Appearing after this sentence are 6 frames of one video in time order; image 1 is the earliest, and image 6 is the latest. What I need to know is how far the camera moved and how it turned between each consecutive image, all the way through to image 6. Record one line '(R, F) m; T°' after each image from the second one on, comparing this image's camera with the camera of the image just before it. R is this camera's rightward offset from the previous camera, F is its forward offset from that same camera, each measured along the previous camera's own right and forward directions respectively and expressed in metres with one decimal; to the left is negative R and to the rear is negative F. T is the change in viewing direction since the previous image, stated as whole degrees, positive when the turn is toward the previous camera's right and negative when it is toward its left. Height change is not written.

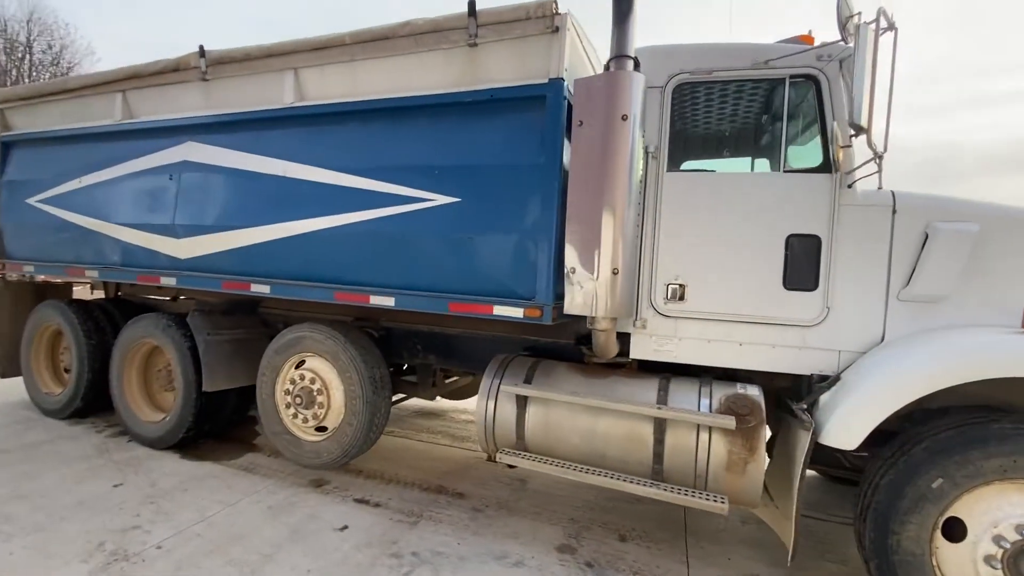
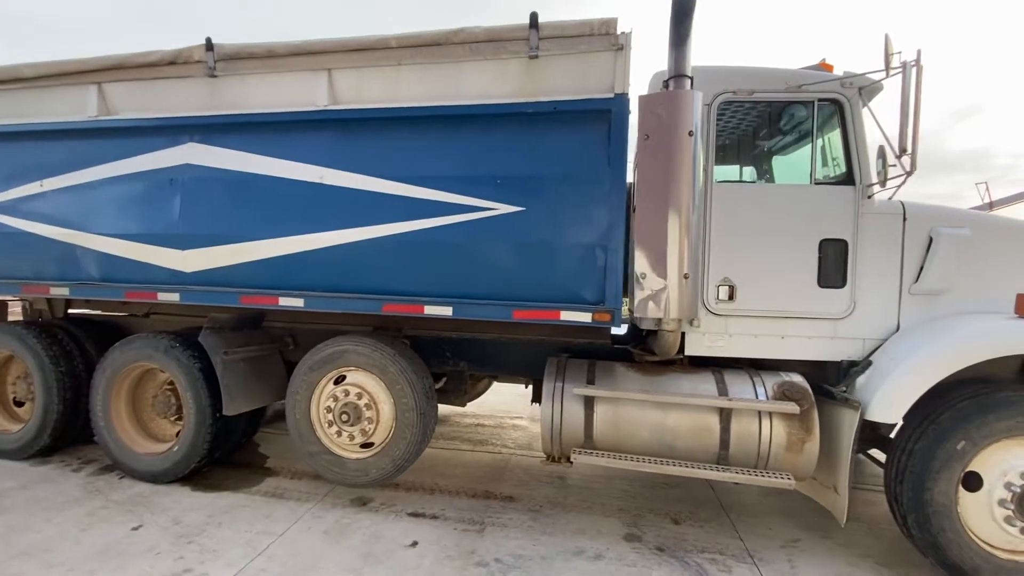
(-1.0, 0.0) m; +10°
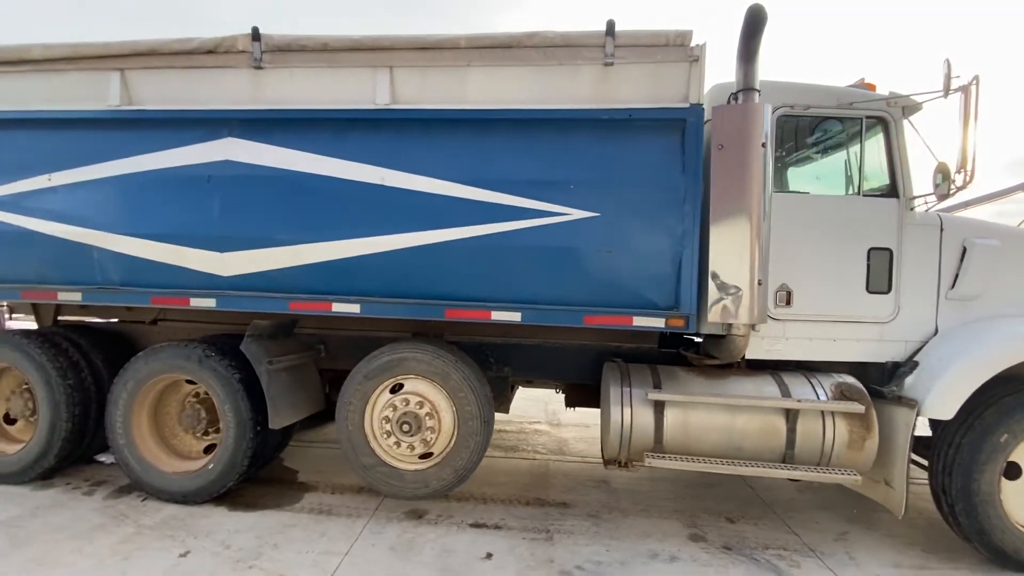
(-0.8, +0.1) m; +6°
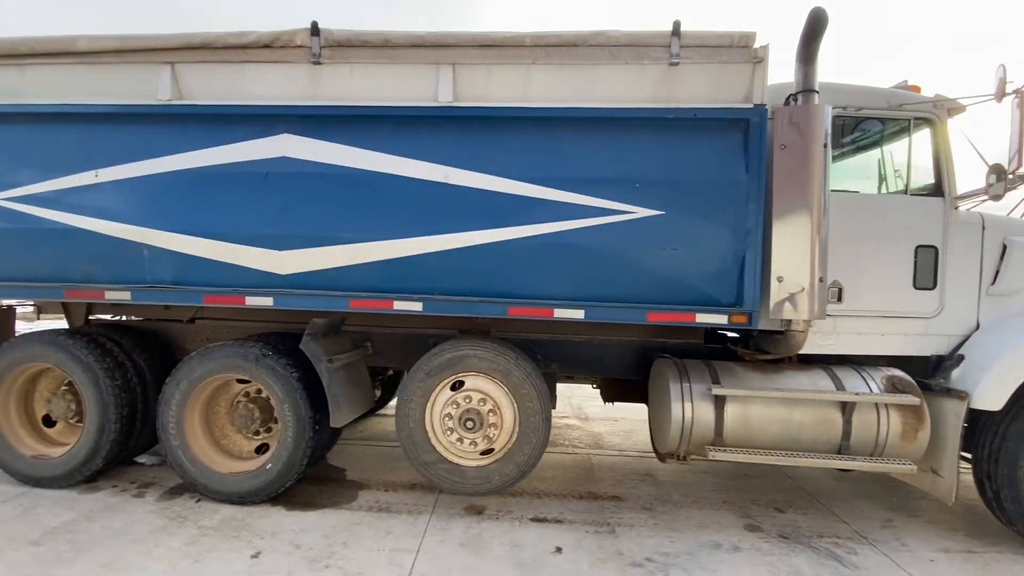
(-0.6, 0.0) m; +2°
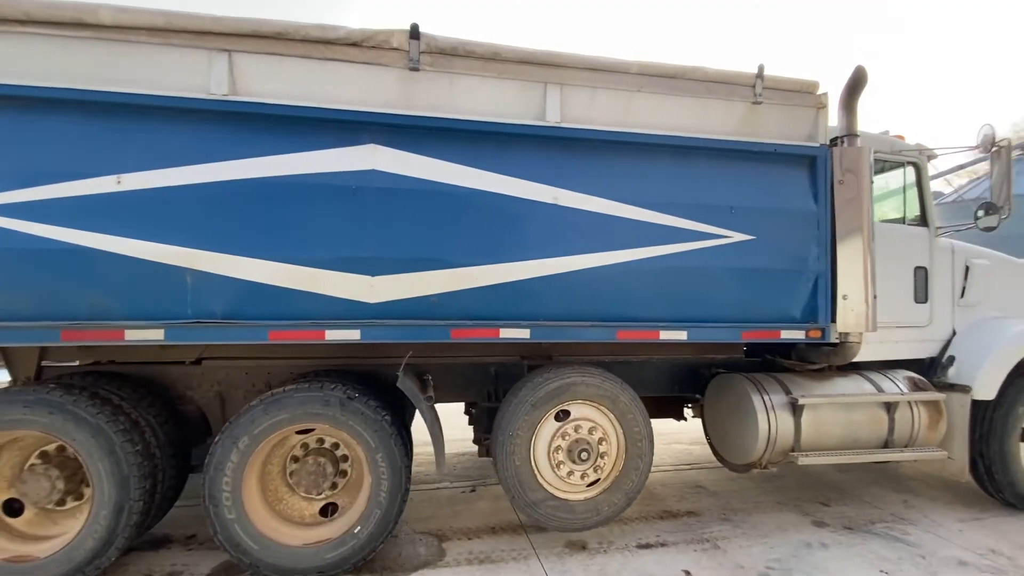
(-1.6, +0.3) m; +15°
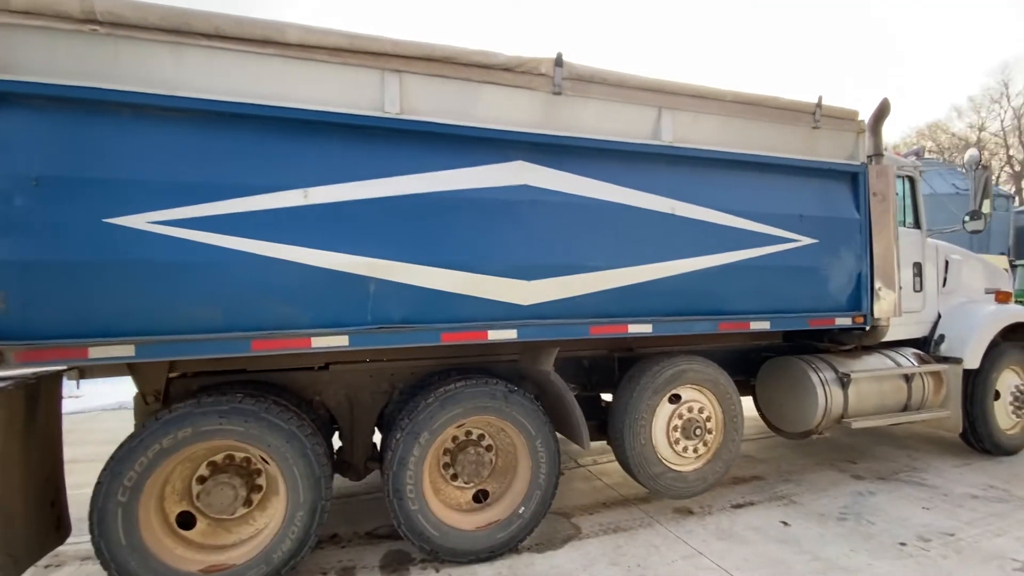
(-1.5, -0.3) m; +8°
